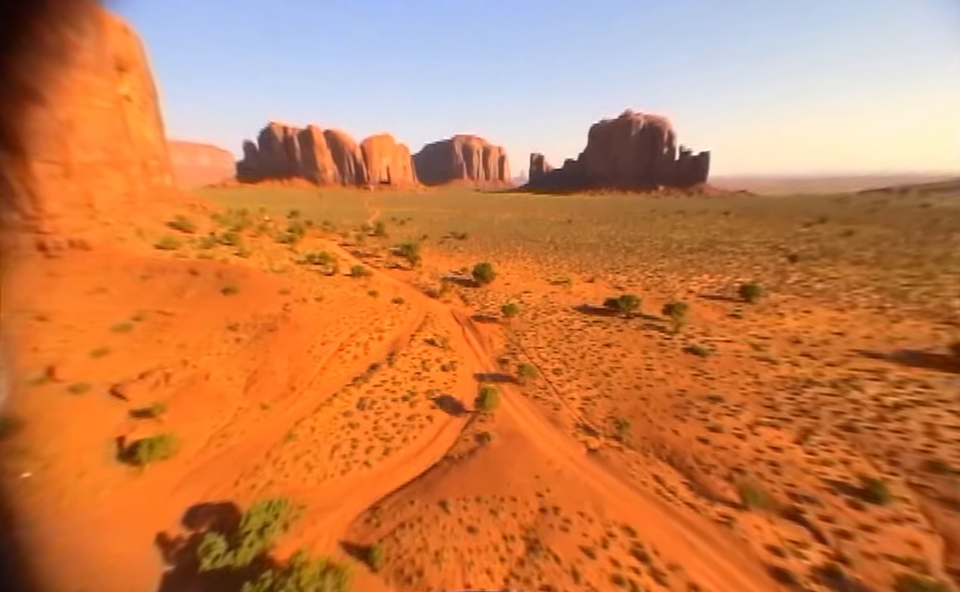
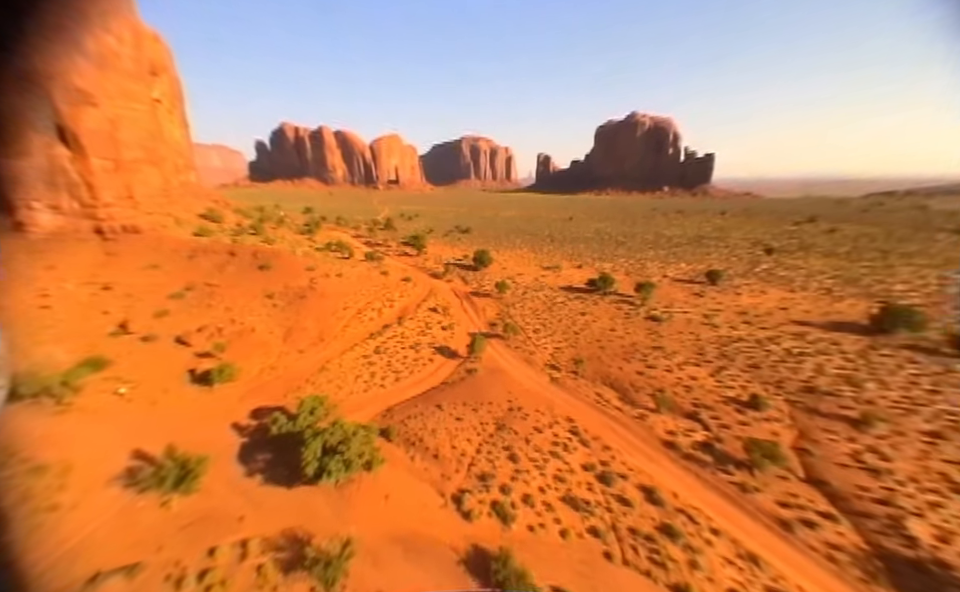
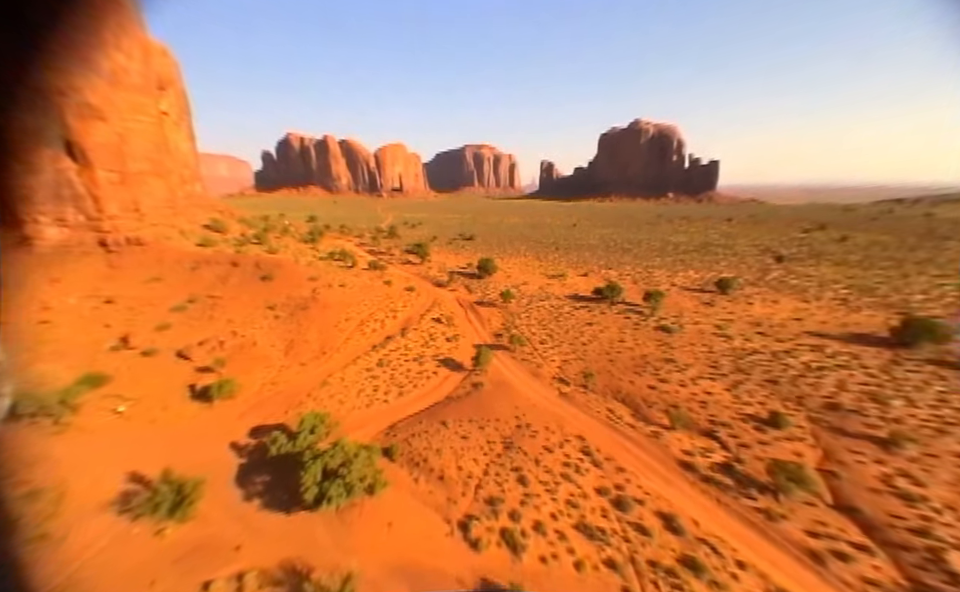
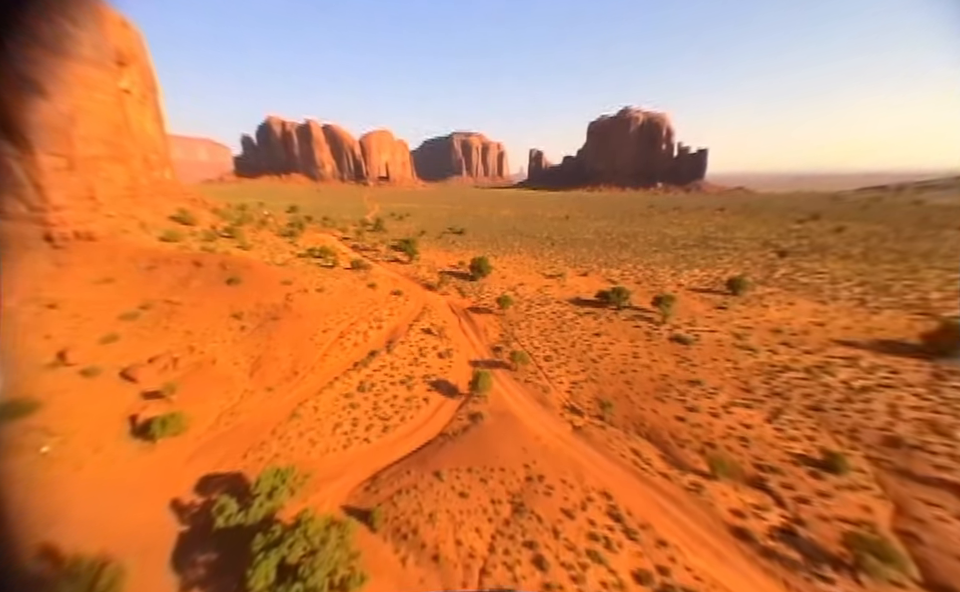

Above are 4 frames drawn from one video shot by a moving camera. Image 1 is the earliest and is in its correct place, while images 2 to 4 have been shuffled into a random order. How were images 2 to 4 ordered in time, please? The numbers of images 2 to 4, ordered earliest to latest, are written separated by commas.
4, 3, 2
